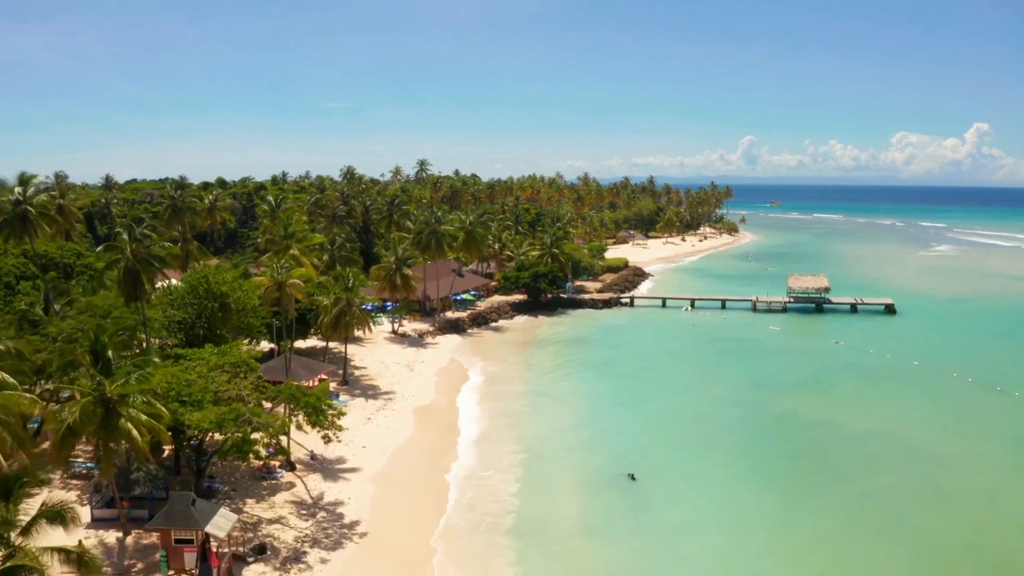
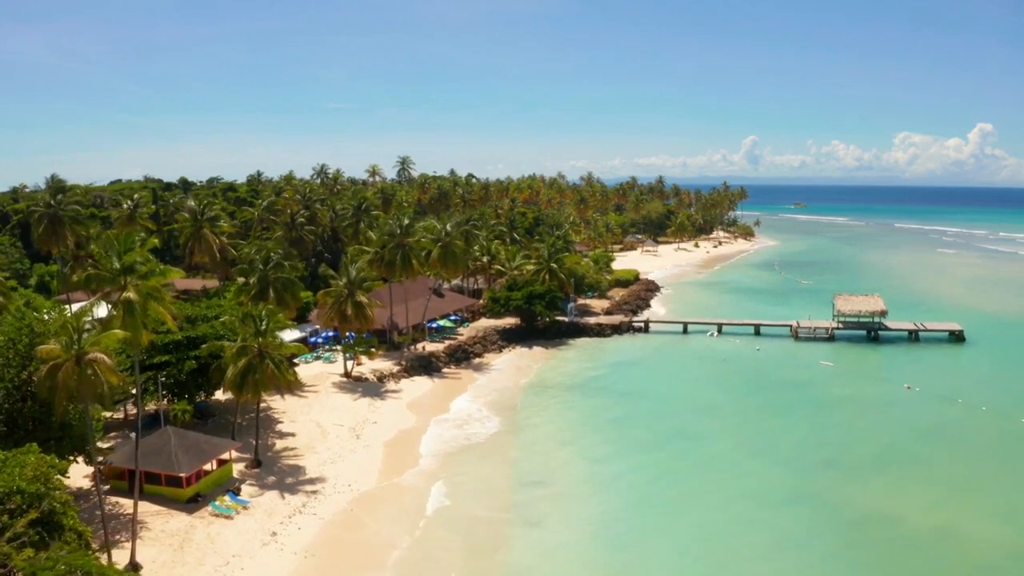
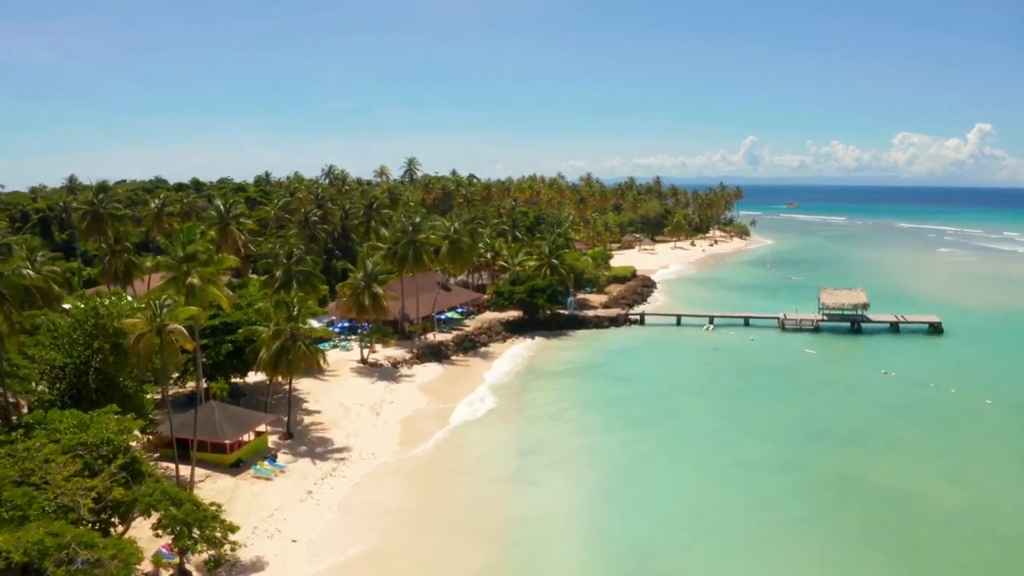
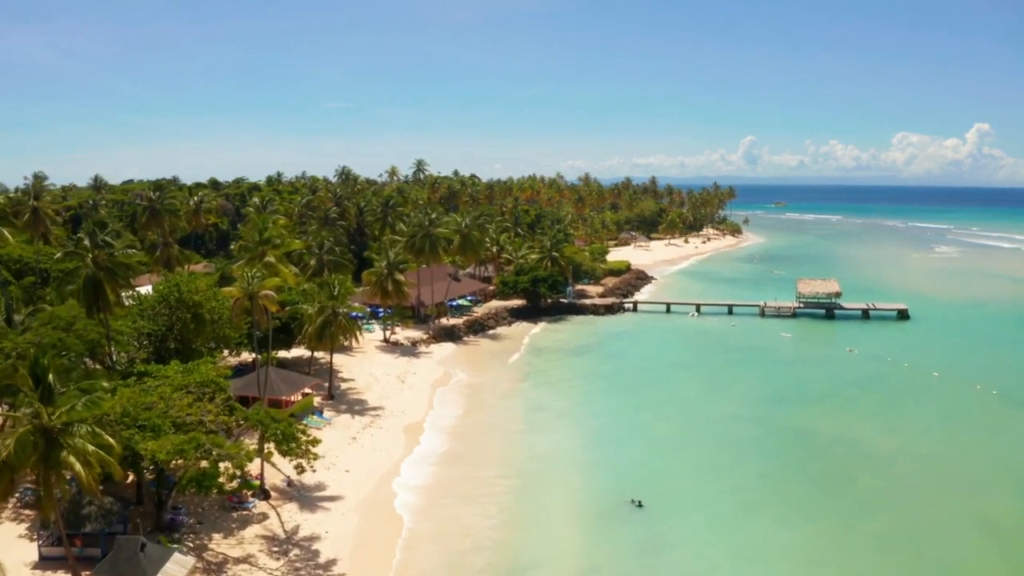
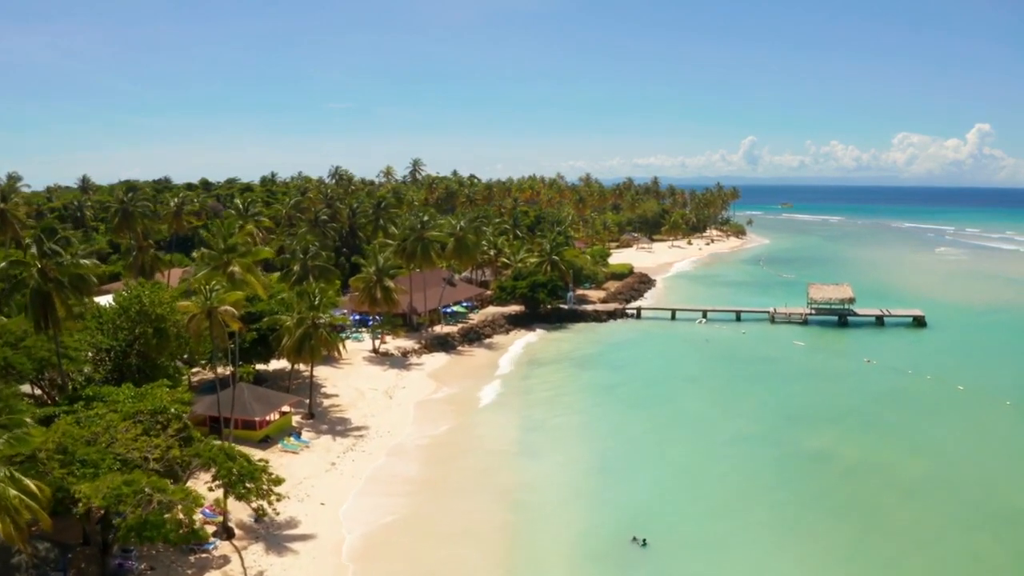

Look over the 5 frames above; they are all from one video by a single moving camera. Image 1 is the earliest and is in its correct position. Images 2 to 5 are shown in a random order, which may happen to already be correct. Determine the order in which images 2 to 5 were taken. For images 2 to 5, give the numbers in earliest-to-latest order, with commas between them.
4, 5, 3, 2
